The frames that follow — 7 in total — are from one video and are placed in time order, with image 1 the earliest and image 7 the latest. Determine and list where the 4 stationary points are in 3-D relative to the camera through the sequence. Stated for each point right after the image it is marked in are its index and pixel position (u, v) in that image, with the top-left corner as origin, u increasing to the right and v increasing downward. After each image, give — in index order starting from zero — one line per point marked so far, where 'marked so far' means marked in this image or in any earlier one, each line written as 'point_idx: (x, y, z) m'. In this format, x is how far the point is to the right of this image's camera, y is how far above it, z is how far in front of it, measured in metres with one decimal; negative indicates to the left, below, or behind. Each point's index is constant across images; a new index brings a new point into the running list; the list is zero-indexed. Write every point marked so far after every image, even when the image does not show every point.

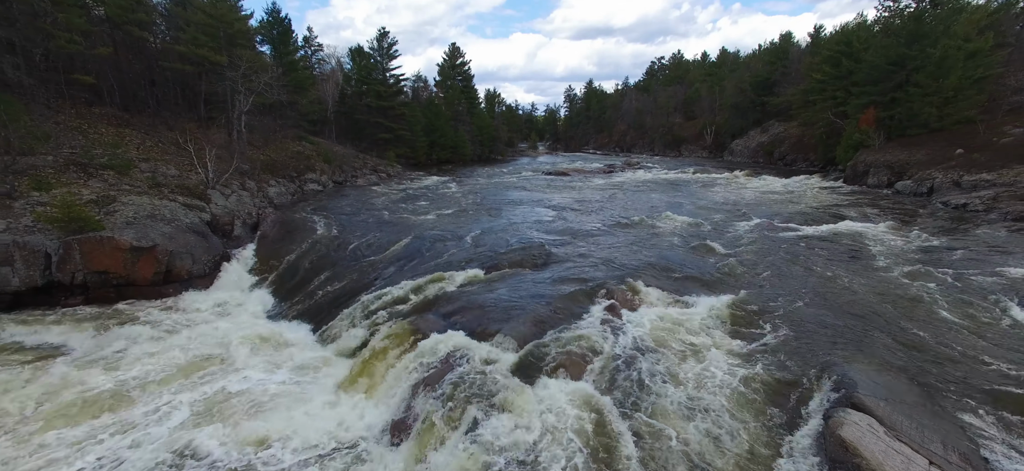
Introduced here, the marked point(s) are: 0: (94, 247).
0: (-11.2, -0.3, +11.9) m
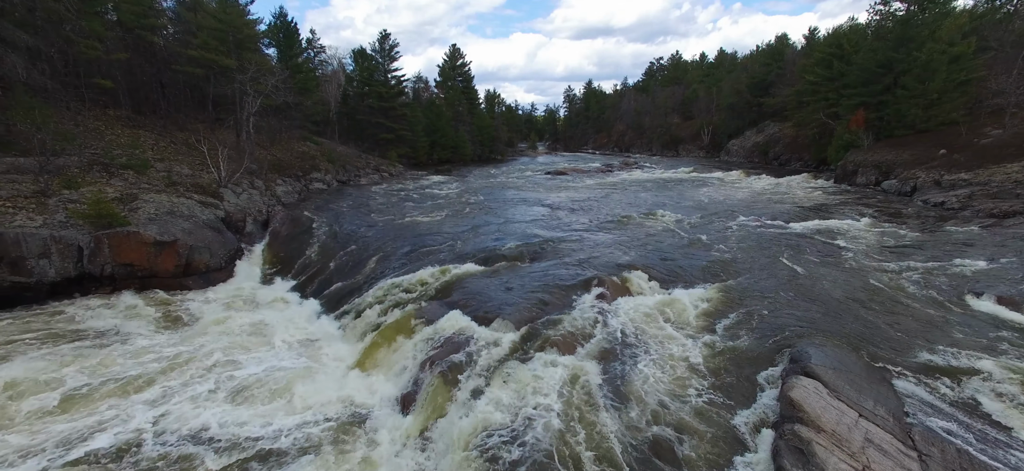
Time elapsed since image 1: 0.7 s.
0: (-11.2, -0.2, +12.9) m
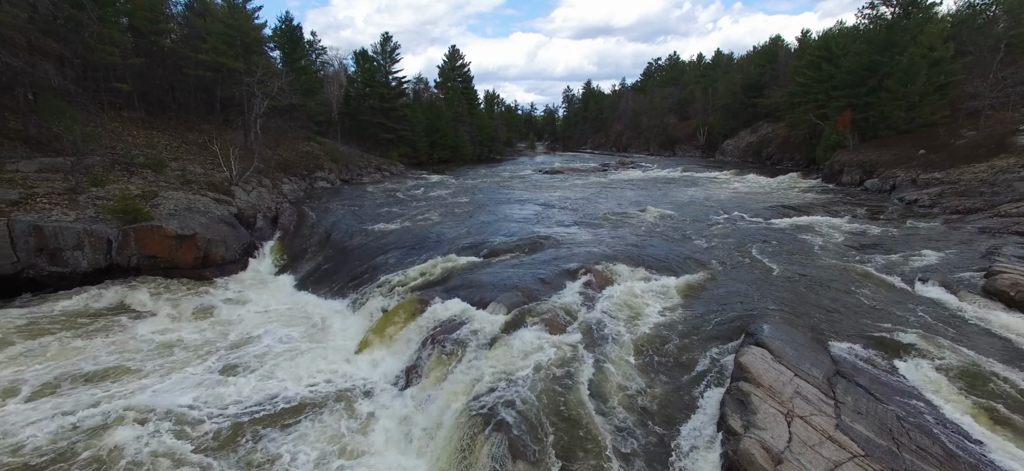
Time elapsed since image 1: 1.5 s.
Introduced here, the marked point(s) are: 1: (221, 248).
0: (-11.4, 0.0, +14.0) m
1: (-9.9, -0.4, +15.2) m
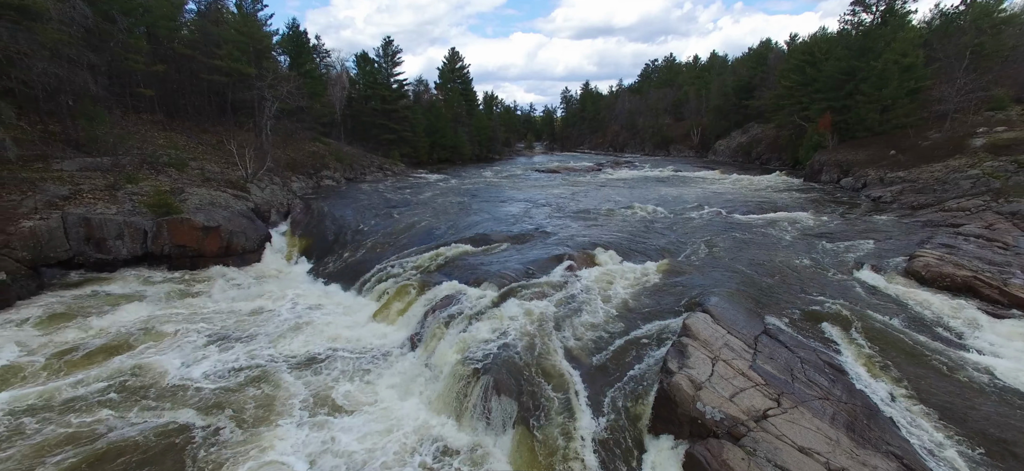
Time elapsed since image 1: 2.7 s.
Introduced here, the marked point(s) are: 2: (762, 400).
0: (-11.7, +0.4, +15.6) m
1: (-10.2, -0.1, +16.9) m
2: (+3.7, -2.4, +6.5) m
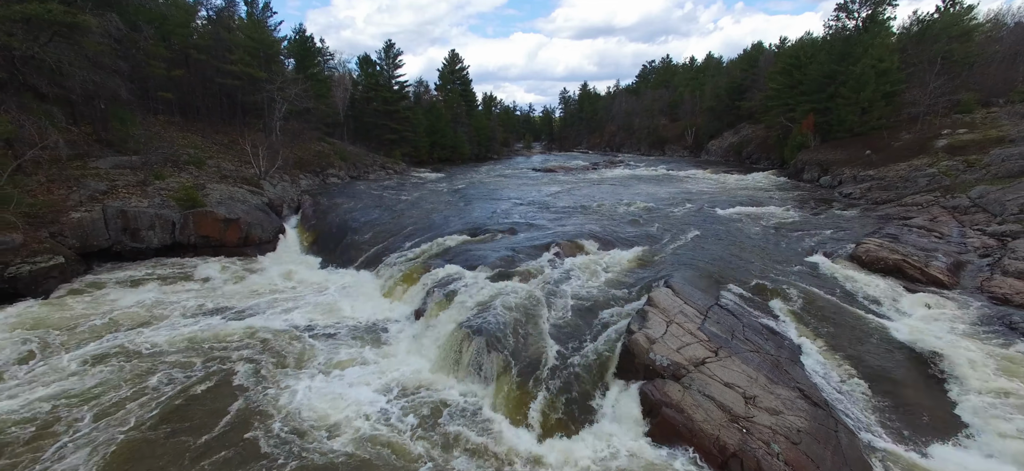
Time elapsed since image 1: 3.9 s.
0: (-11.9, +0.7, +17.3) m
1: (-10.4, +0.2, +18.5) m
2: (+3.5, -2.1, +8.2) m
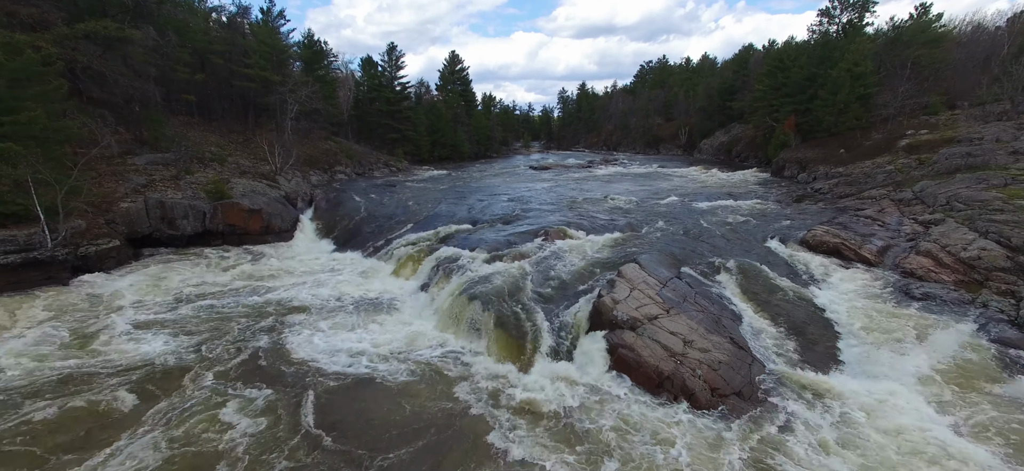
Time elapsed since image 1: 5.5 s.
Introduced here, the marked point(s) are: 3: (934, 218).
0: (-12.1, +1.2, +19.3) m
1: (-10.6, +0.7, +20.5) m
2: (+3.3, -1.7, +10.2) m
3: (+14.0, +0.6, +14.9) m
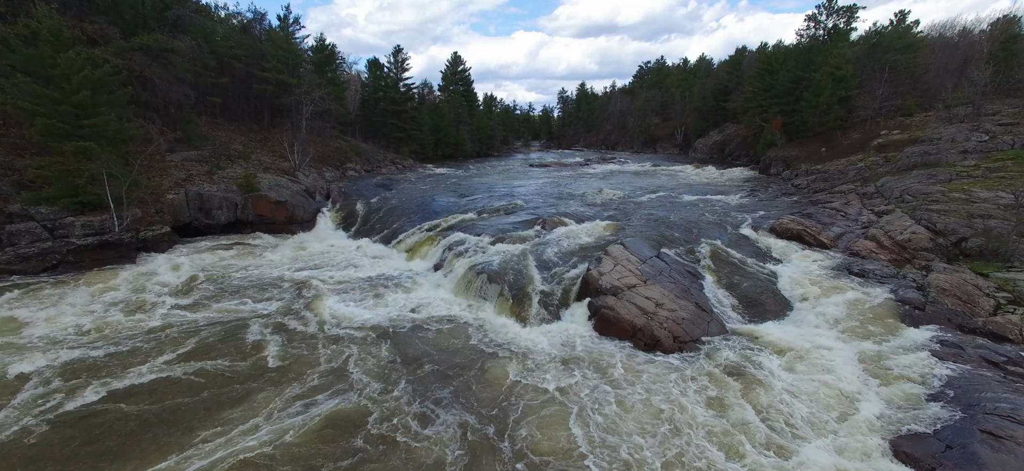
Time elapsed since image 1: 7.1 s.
0: (-12.0, +1.7, +21.3) m
1: (-10.5, +1.2, +22.6) m
2: (+3.4, -1.2, +12.2) m
3: (+14.1, +1.0, +16.9) m
